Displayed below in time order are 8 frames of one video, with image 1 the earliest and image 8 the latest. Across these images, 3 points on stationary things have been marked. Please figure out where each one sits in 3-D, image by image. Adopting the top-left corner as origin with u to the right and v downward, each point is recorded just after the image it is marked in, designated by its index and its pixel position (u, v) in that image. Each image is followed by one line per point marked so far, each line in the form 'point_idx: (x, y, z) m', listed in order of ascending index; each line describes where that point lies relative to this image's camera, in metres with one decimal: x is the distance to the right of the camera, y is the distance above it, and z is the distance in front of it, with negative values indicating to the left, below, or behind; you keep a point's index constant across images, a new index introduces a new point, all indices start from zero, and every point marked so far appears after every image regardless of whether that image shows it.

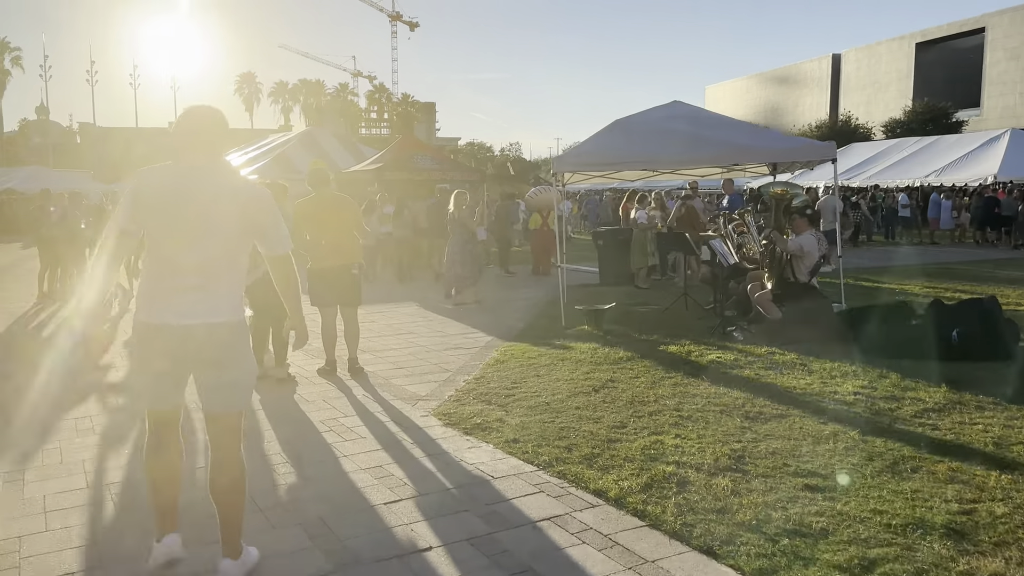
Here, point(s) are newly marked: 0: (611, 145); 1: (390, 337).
0: (+1.2, +1.6, +9.1) m
1: (-1.3, -0.6, +8.7) m
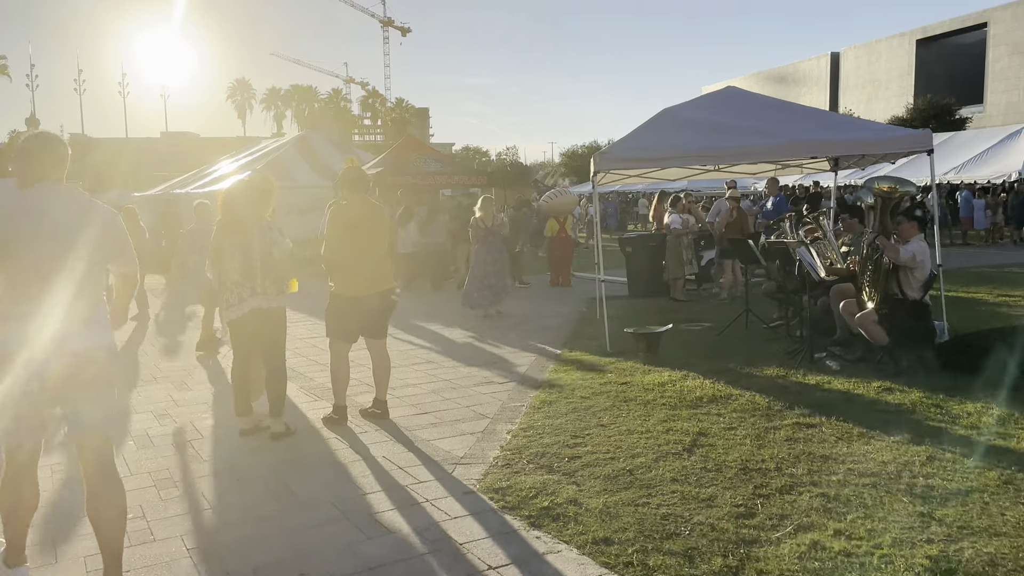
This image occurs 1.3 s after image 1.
0: (+1.5, +1.4, +7.8) m
1: (-1.0, -0.8, +7.3) m
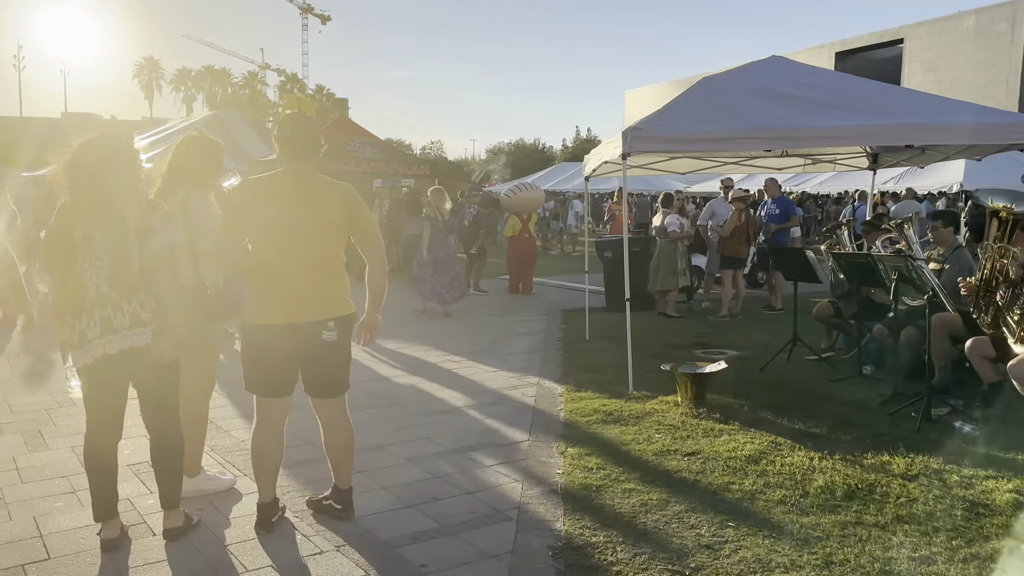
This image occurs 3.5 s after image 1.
0: (+1.5, +1.3, +6.0) m
1: (-1.0, -0.9, +5.3) m
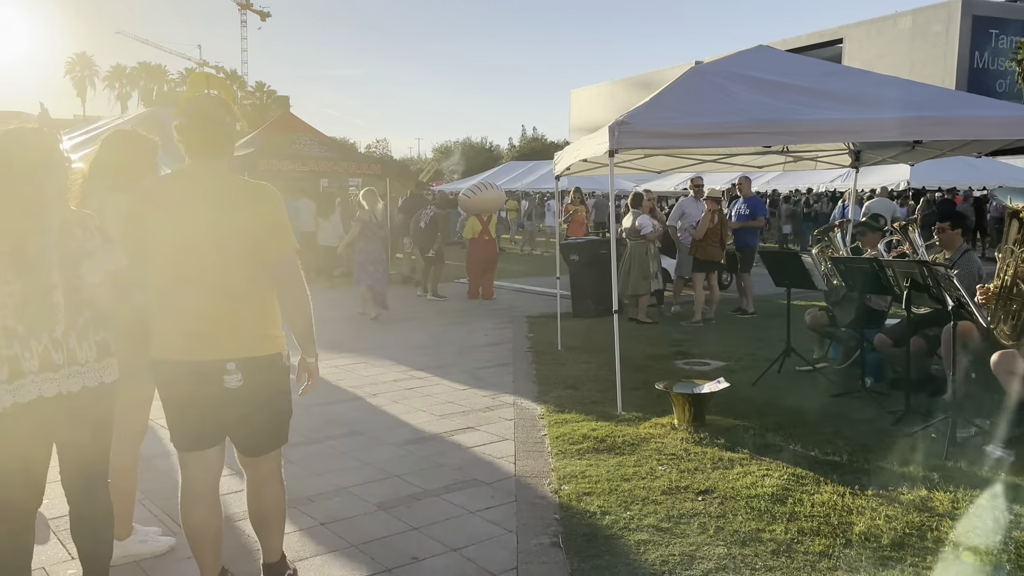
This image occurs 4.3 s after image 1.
0: (+1.3, +1.2, +5.5) m
1: (-1.1, -1.0, +4.6) m
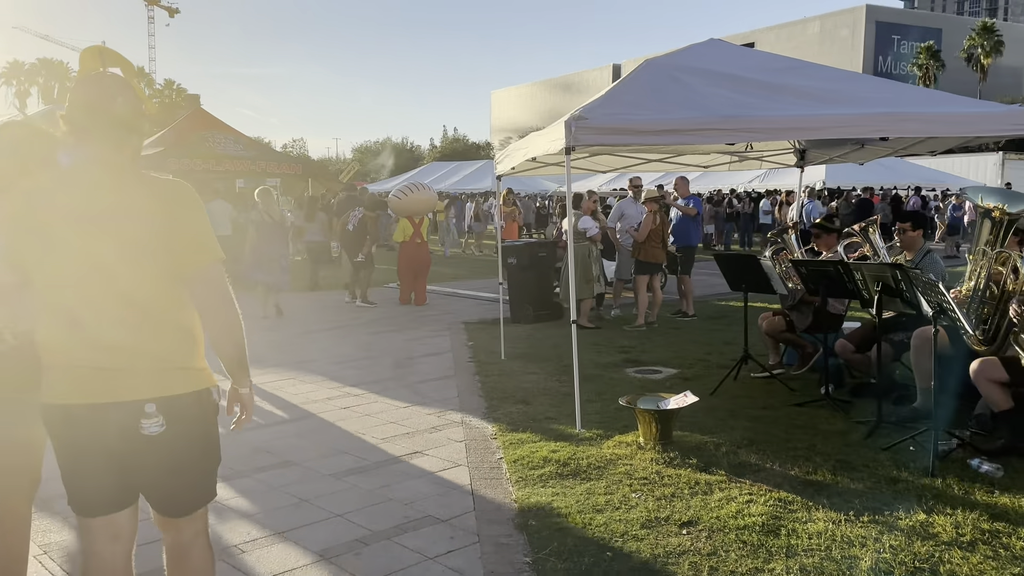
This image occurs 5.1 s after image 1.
0: (+0.9, +1.2, +5.1) m
1: (-1.3, -1.0, +4.1) m
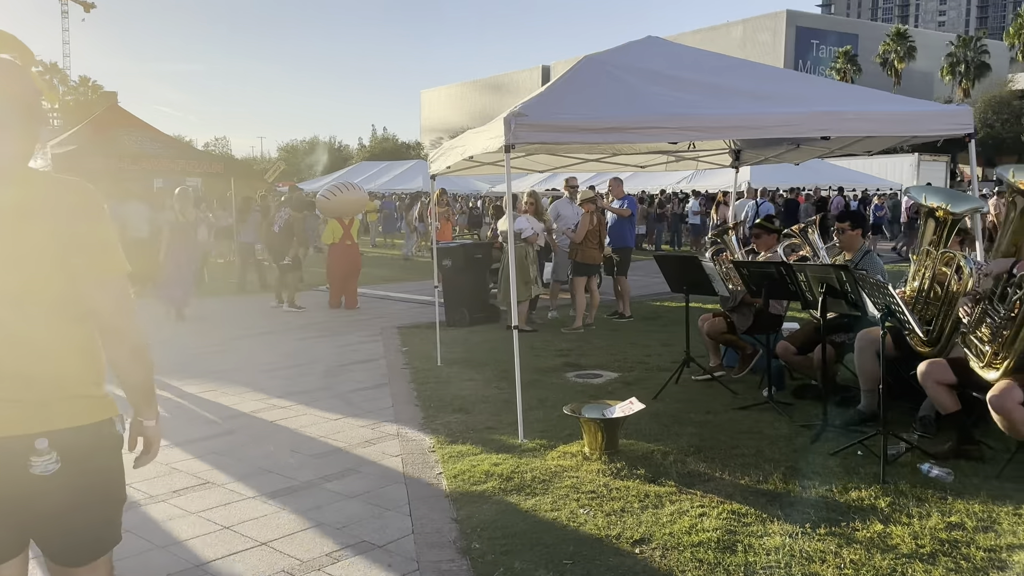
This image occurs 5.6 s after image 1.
0: (+0.5, +1.1, +5.0) m
1: (-1.6, -1.1, +3.7) m
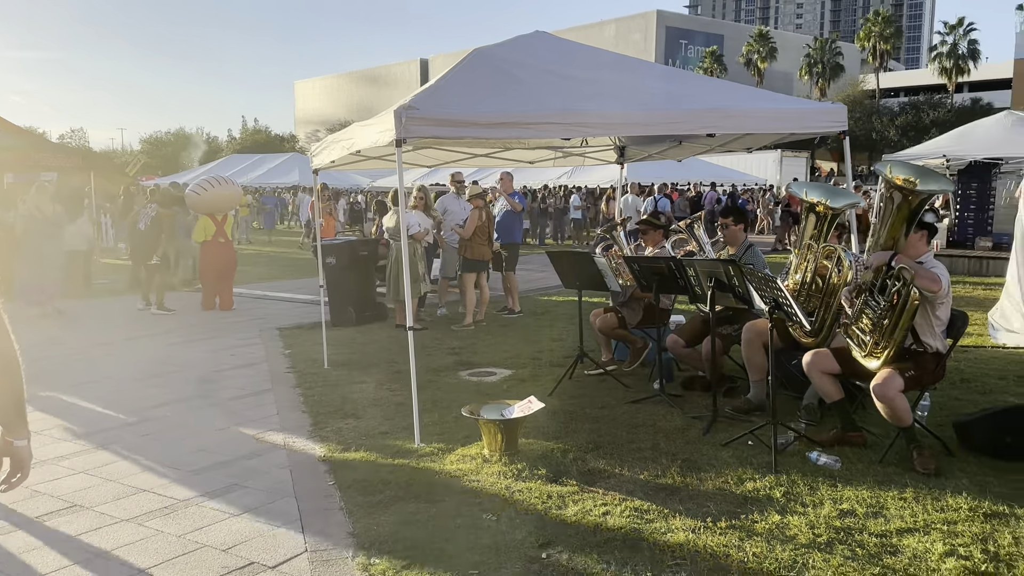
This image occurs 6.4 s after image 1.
0: (-0.1, +1.2, +4.9) m
1: (-2.0, -1.1, +3.3) m
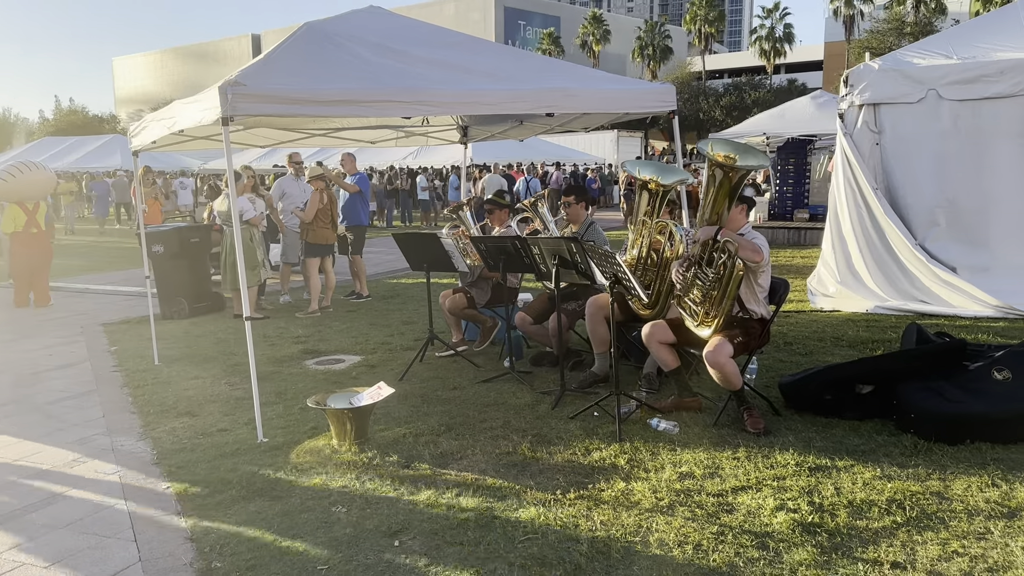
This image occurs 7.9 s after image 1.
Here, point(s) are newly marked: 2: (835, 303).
0: (-1.0, +1.2, +4.7) m
1: (-2.5, -1.1, +2.9) m
2: (+3.1, -0.1, +7.8) m
